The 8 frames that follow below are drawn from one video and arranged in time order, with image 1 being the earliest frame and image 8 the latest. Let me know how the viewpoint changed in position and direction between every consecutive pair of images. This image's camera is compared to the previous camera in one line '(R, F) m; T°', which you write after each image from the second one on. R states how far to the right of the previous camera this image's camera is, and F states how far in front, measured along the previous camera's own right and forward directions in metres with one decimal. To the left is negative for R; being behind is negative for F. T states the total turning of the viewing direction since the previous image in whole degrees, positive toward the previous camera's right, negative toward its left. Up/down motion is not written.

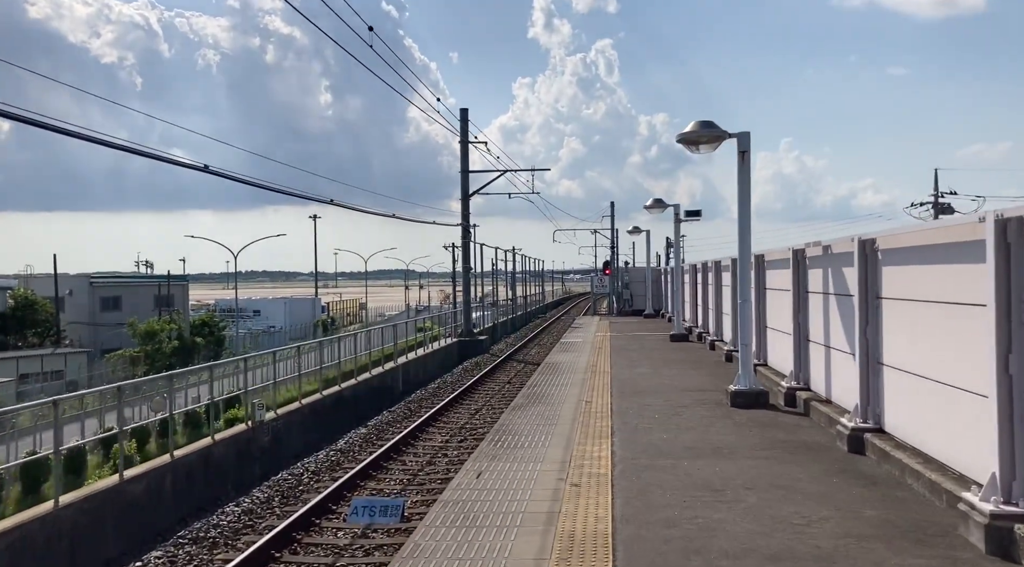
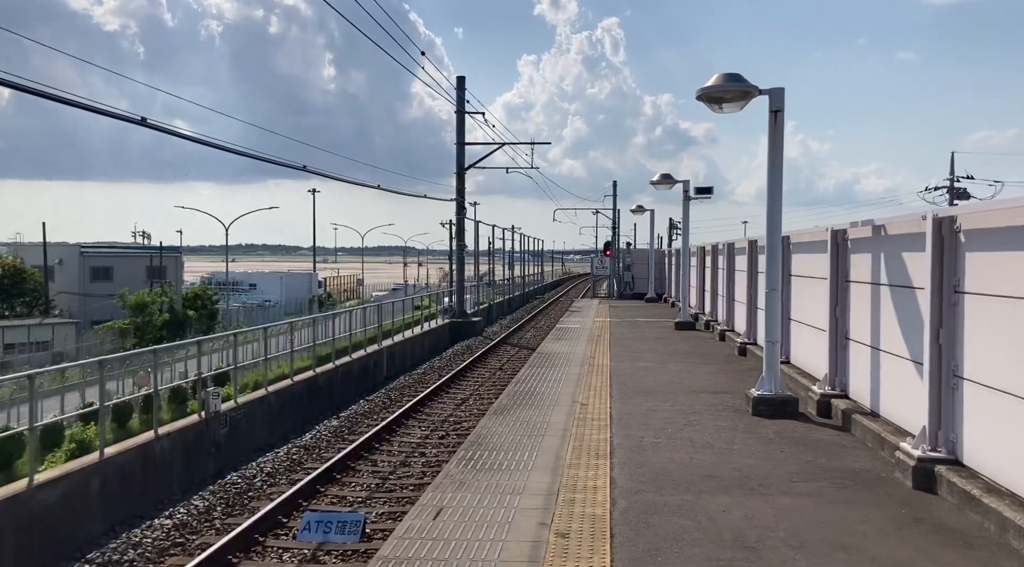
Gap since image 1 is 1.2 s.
(+0.2, +1.6) m; 0°
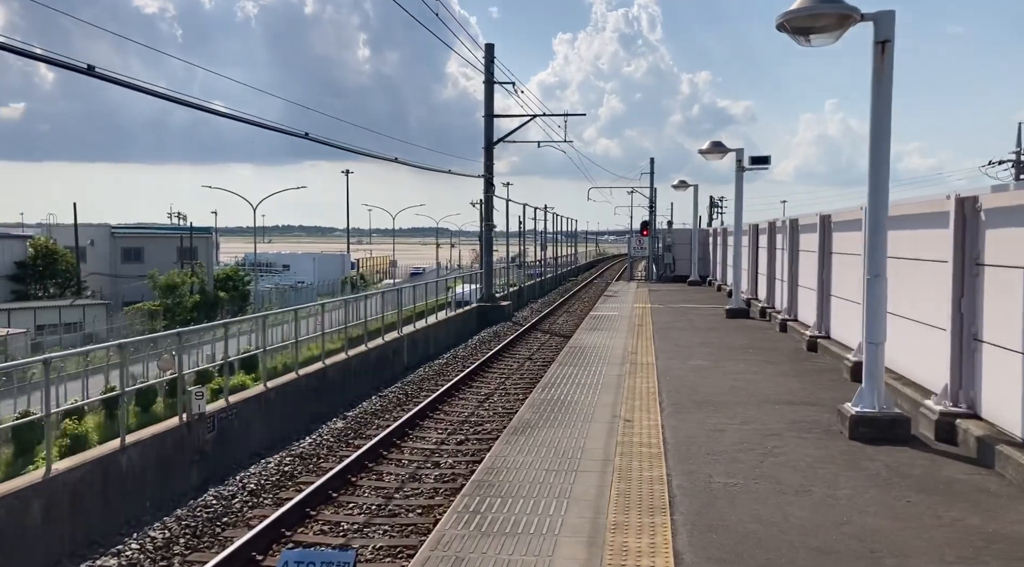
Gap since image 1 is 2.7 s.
(+0.1, +1.9) m; -2°
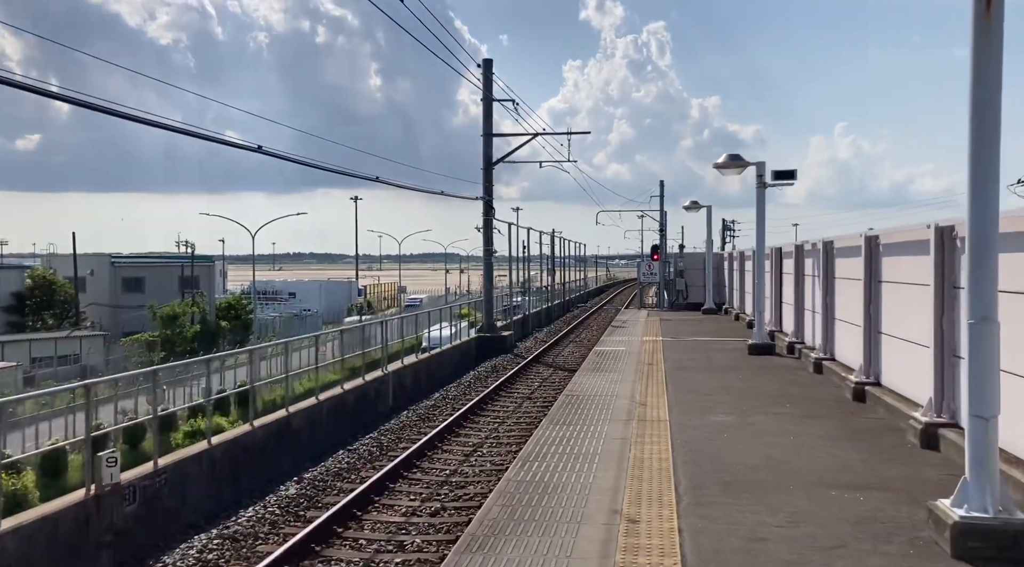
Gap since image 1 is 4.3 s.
(+0.4, +2.0) m; -1°
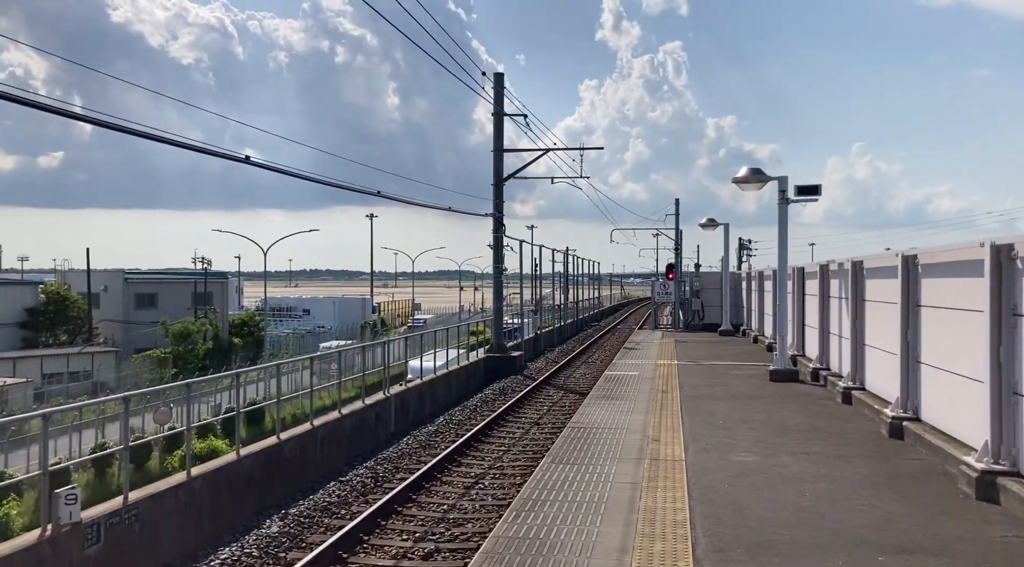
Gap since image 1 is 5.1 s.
(+0.2, +0.8) m; -1°
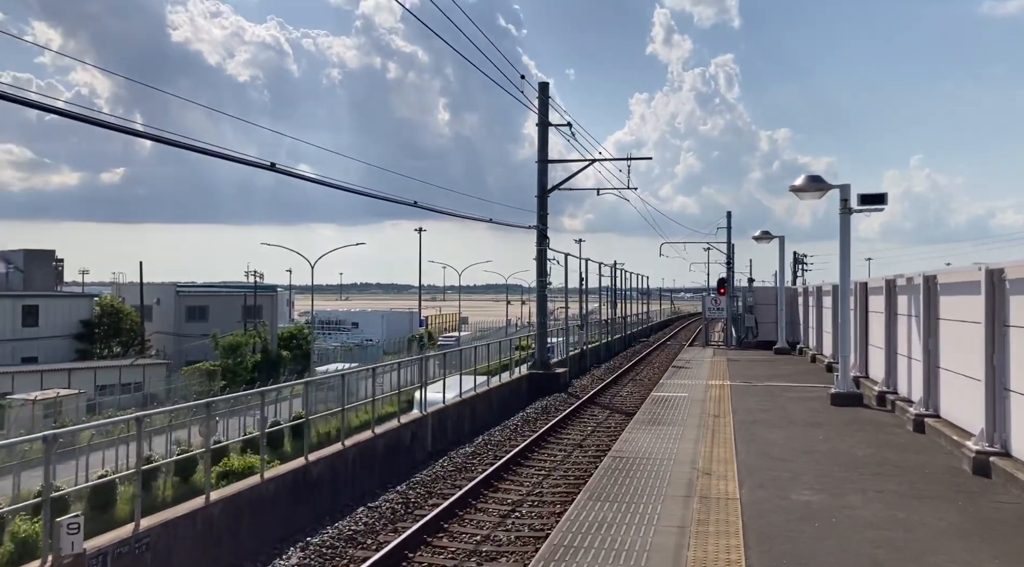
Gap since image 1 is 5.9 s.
(+0.1, +0.7) m; -3°
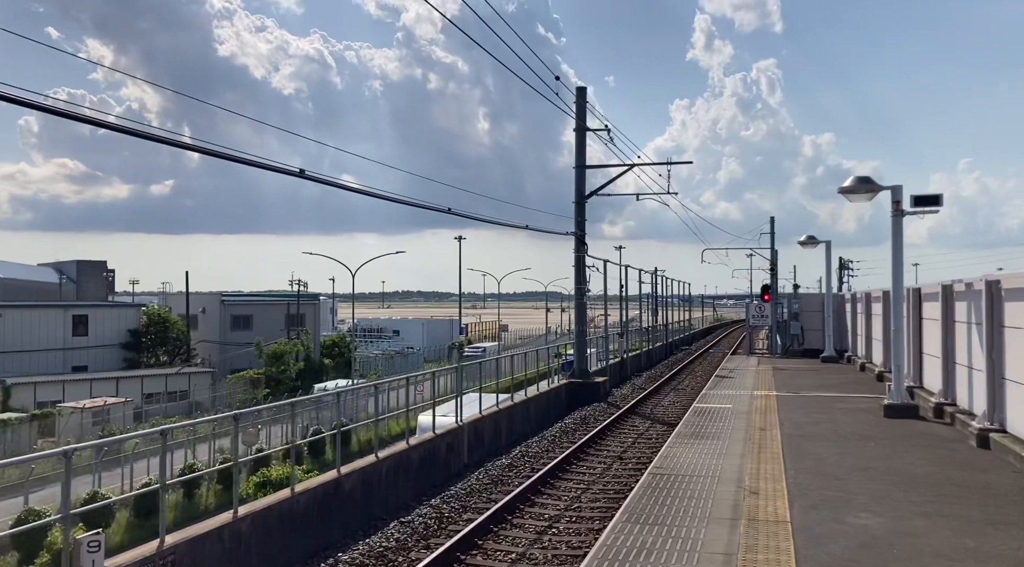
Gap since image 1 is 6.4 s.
(+0.1, +0.4) m; -3°
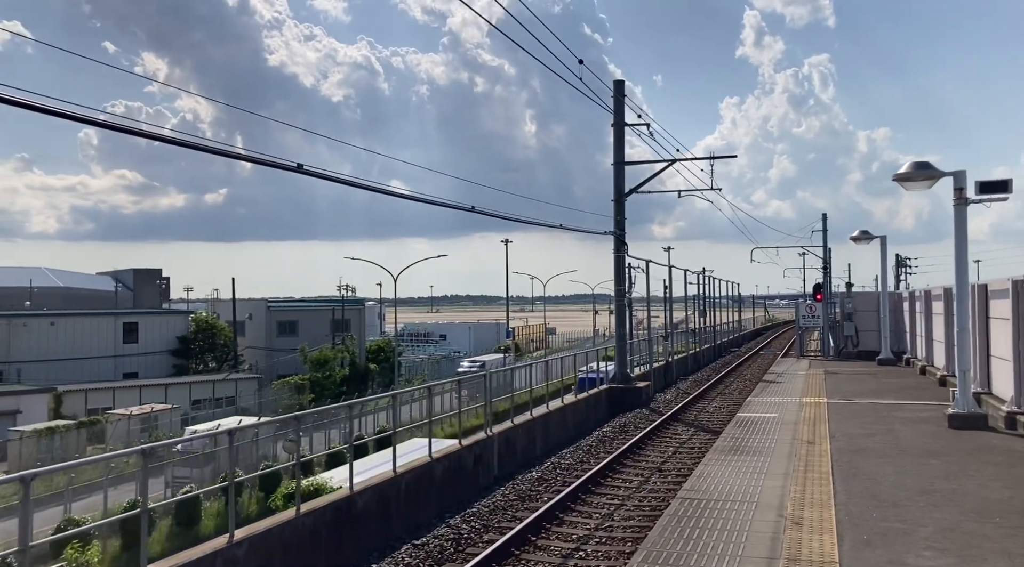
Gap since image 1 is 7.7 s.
(+0.4, +0.8) m; -3°
